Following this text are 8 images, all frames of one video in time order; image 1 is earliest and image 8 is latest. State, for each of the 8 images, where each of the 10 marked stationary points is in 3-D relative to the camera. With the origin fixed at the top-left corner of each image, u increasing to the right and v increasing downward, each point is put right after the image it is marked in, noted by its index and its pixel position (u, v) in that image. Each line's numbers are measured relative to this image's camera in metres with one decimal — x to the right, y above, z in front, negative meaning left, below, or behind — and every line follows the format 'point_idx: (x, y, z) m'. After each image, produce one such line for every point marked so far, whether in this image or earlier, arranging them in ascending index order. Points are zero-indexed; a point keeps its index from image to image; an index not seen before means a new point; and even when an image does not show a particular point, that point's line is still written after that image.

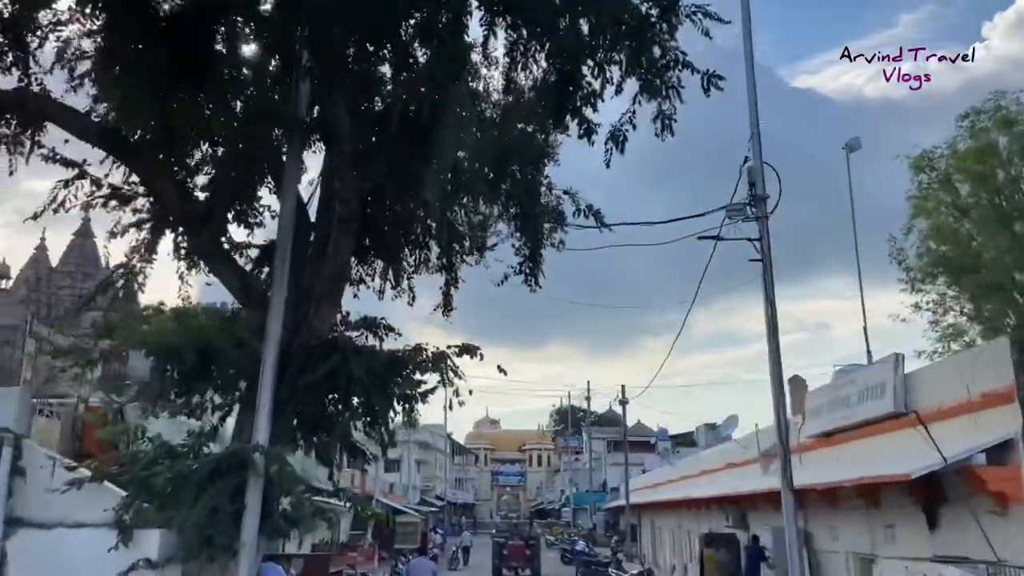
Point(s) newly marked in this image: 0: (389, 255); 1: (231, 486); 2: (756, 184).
0: (-2.0, +0.6, +14.0) m
1: (-2.8, -2.0, +8.7) m
2: (+3.4, +1.5, +12.1) m
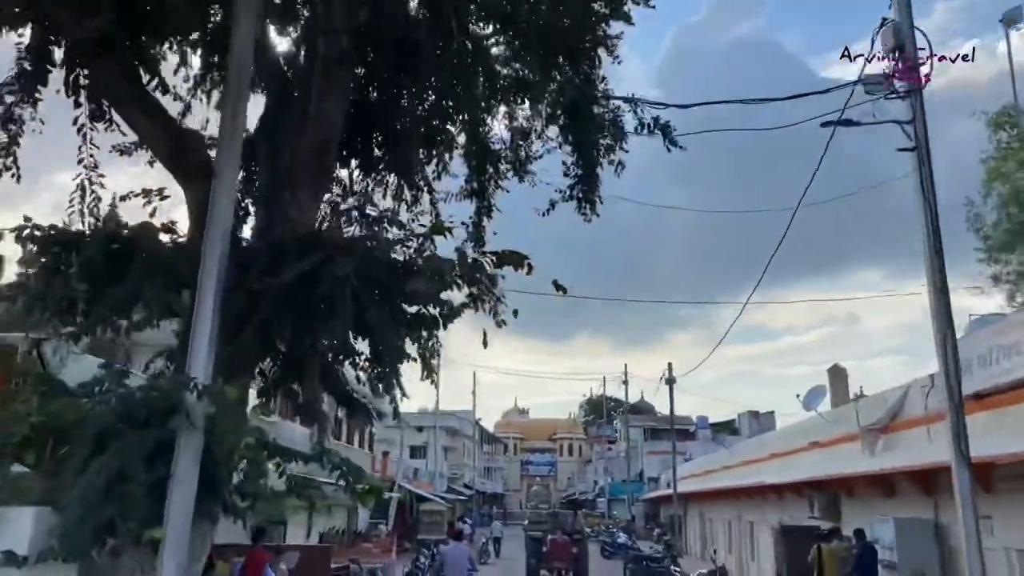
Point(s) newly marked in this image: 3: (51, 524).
0: (-1.4, +1.6, +10.9) m
1: (-2.4, -1.0, +5.6) m
2: (+4.0, +2.5, +8.8) m
3: (-3.0, -1.5, +5.6) m
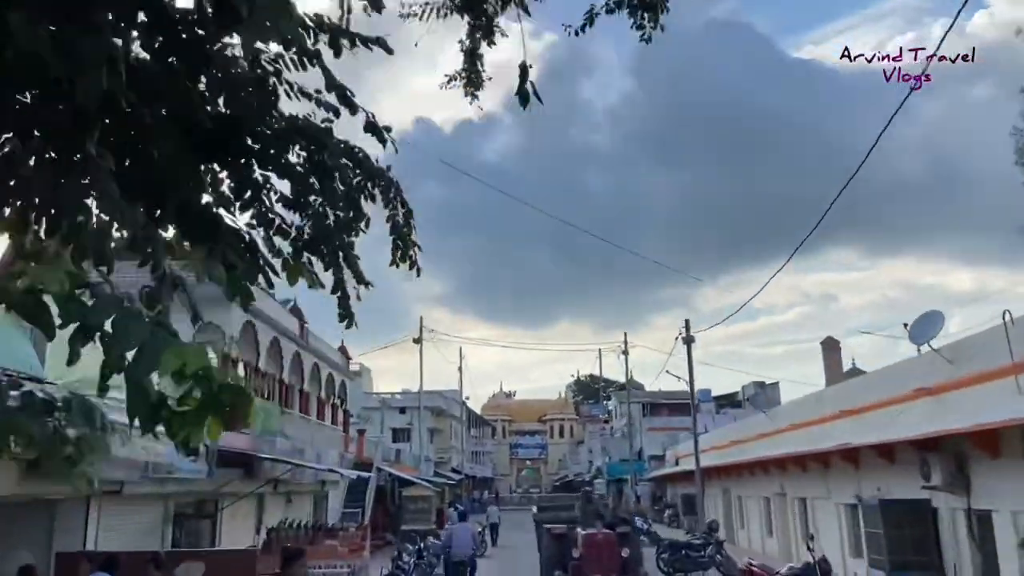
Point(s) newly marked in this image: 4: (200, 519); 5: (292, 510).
0: (-1.2, +2.9, +6.5) m
1: (-2.0, +0.2, +1.3) m
2: (+4.2, +3.9, +4.6) m
3: (-2.6, -0.4, +1.3) m
4: (-4.7, -3.5, +13.0) m
5: (-4.6, -4.6, +18.0) m
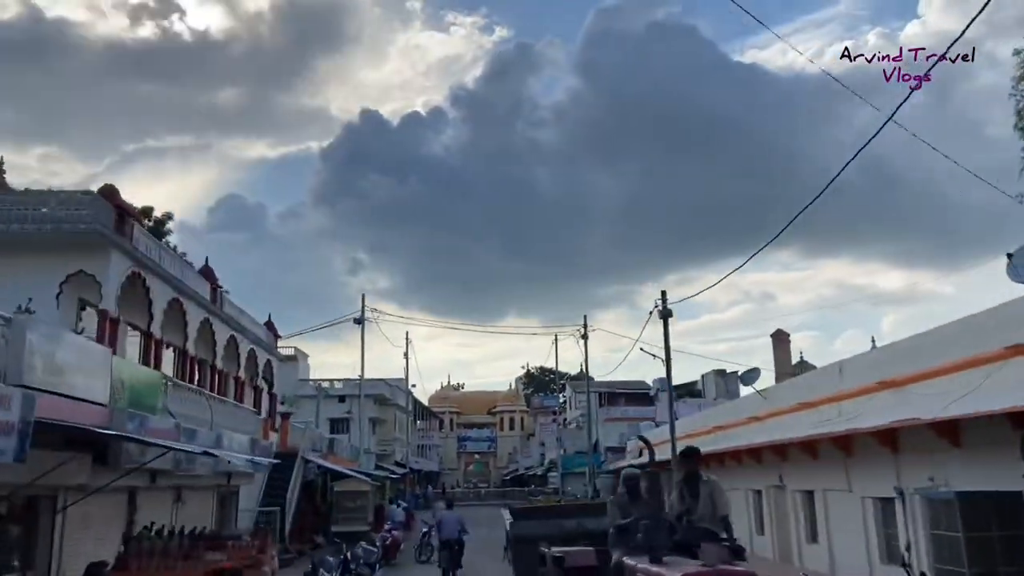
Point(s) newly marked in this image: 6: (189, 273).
0: (-1.3, +3.8, +2.9) m
1: (-1.8, +1.0, -2.4) m
2: (+4.3, +4.7, +1.2) m
3: (-2.4, +0.5, -2.5) m
4: (-5.2, -2.5, +9.1) m
5: (-5.4, -3.6, +14.1) m
6: (-7.2, +0.3, +19.3) m
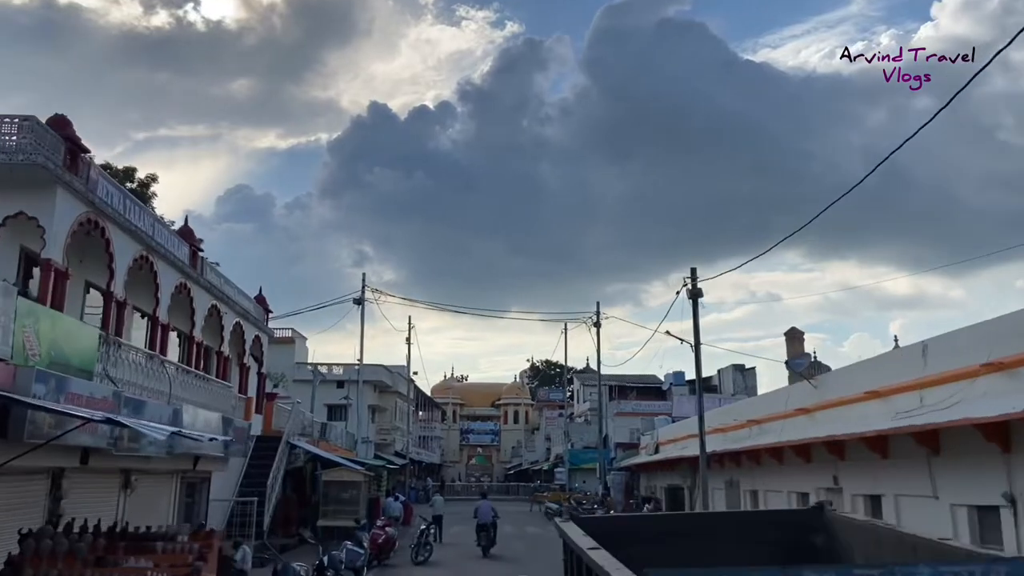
0: (-0.9, +4.4, +0.5) m
1: (-1.5, +1.6, -4.8) m
2: (+4.6, +5.2, -1.3) m
3: (-2.2, +1.1, -4.9) m
4: (-4.9, -1.8, +6.7) m
5: (-5.2, -2.9, +11.8) m
6: (-6.9, +1.1, +17.0) m
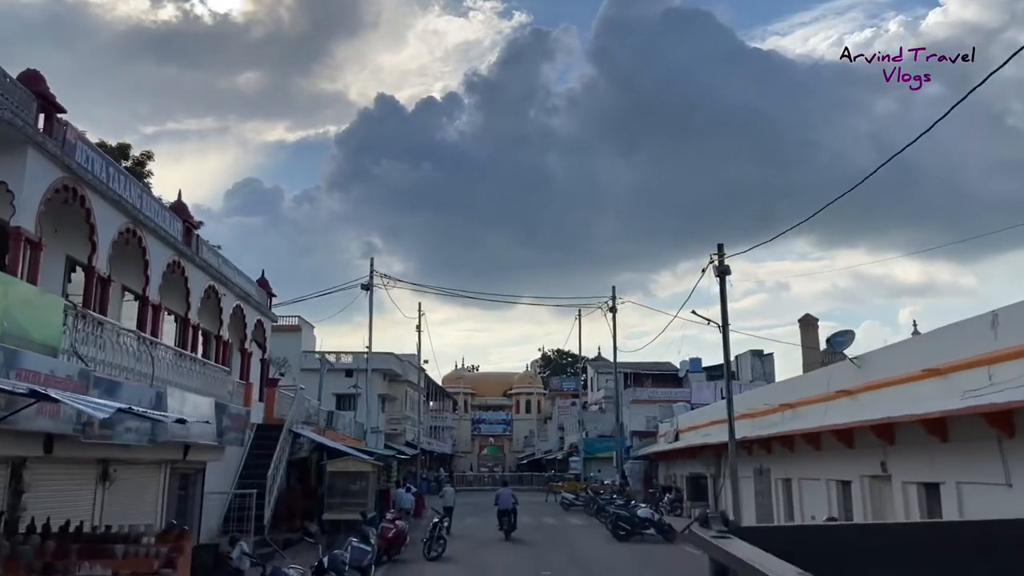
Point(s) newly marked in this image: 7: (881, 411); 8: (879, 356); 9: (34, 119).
0: (-0.8, +4.6, -0.8) m
1: (-1.5, +1.8, -6.1) m
2: (+4.7, +5.5, -2.6) m
3: (-2.1, +1.3, -6.1) m
4: (-4.7, -1.5, +5.5) m
5: (-4.9, -2.5, +10.6) m
6: (-6.6, +1.5, +15.8) m
7: (+6.1, -2.0, +14.3) m
8: (+6.4, -1.2, +15.1) m
9: (-6.5, +2.3, +11.7) m
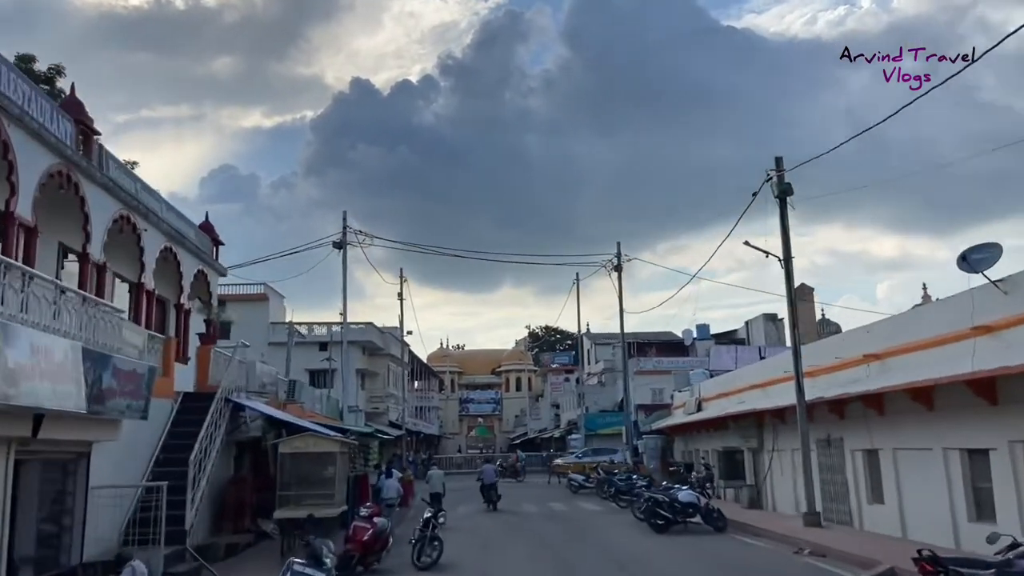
0: (-0.4, +5.5, -5.4) m
1: (-0.9, +2.6, -10.6) m
2: (+5.1, +6.4, -7.1) m
3: (-1.5, +2.1, -10.6) m
4: (-4.3, -0.5, +1.1) m
5: (-4.5, -1.5, +6.1) m
6: (-6.4, +2.7, +11.2) m
7: (+6.3, -0.7, +10.0) m
8: (+6.6, +0.2, +10.8) m
9: (-6.2, +3.3, +7.1) m
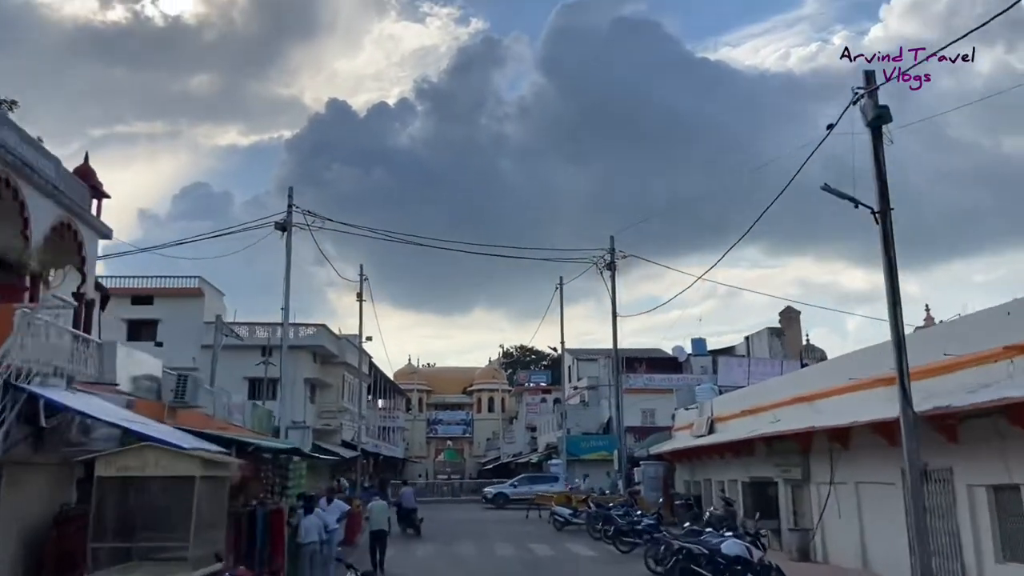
0: (+0.1, +6.7, -10.2) m
1: (-0.2, +4.0, -15.5) m
2: (+5.7, +7.6, -11.7) m
3: (-0.9, +3.4, -15.5) m
4: (-4.1, +0.6, -4.0) m
5: (-4.5, -0.5, +1.0) m
6: (-6.4, +3.5, +6.1) m
7: (+6.3, -0.1, +5.2) m
8: (+6.6, +0.8, +6.1) m
9: (-6.1, +4.3, +2.0) m
